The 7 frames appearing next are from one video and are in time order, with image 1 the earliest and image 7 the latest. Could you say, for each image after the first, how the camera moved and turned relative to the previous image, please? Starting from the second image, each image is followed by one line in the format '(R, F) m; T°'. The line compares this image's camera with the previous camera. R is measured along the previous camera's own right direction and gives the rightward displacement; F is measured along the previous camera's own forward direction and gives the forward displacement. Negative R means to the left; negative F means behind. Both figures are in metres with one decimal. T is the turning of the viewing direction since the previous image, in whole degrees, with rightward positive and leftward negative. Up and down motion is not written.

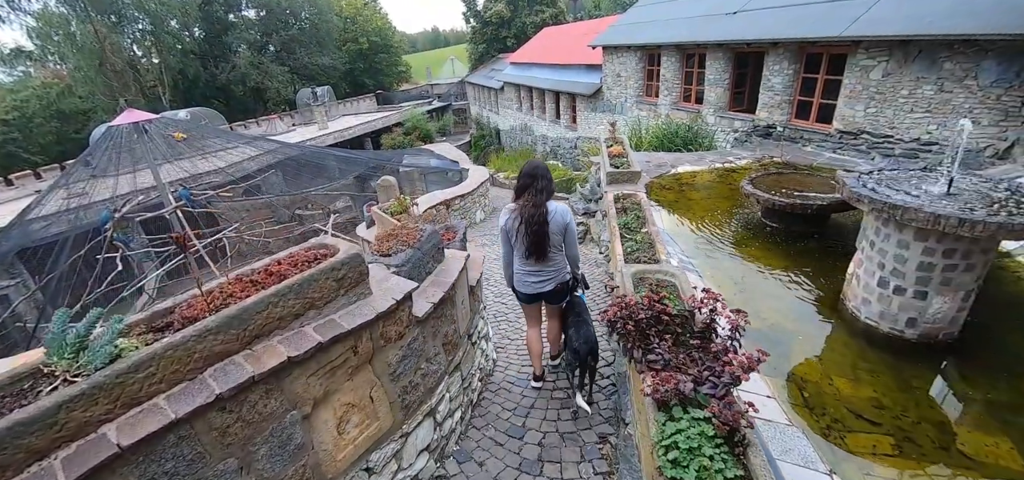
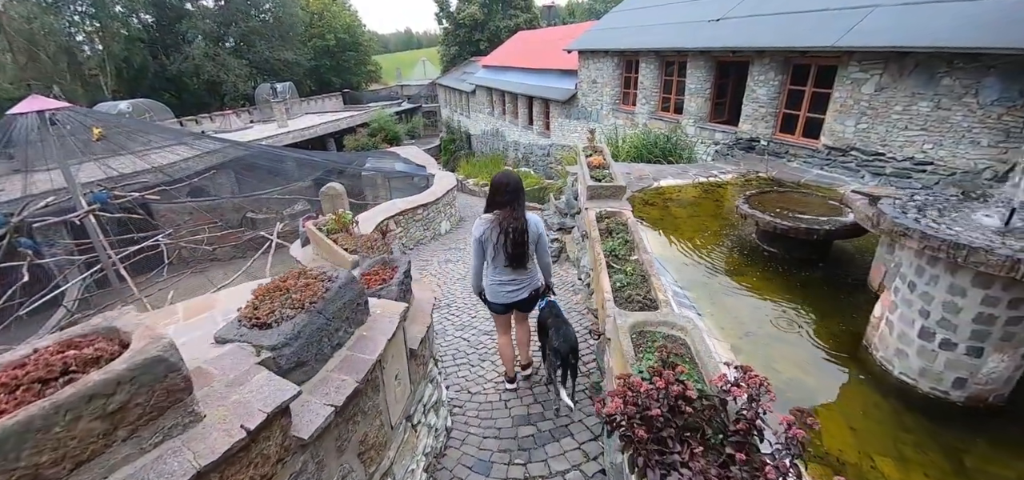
(+0.1, +0.8) m; +4°
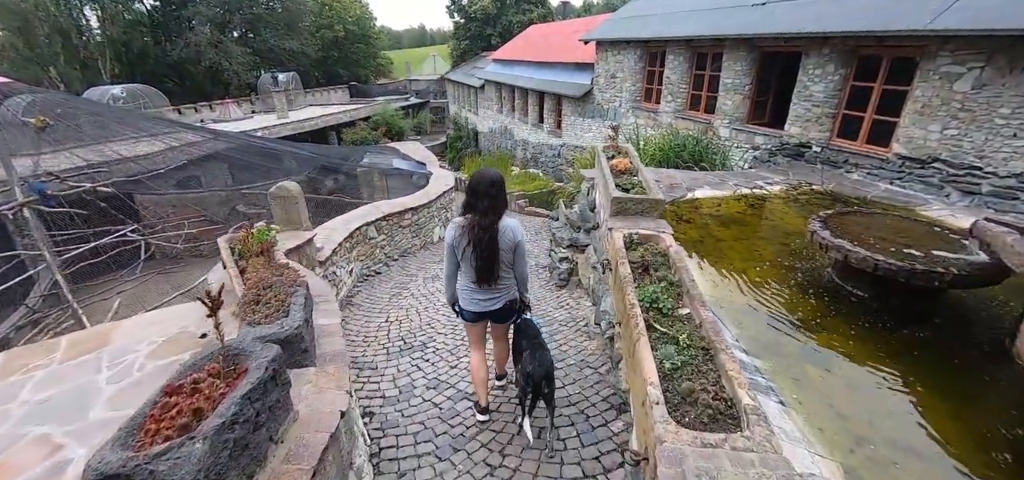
(+0.1, +1.2) m; -1°
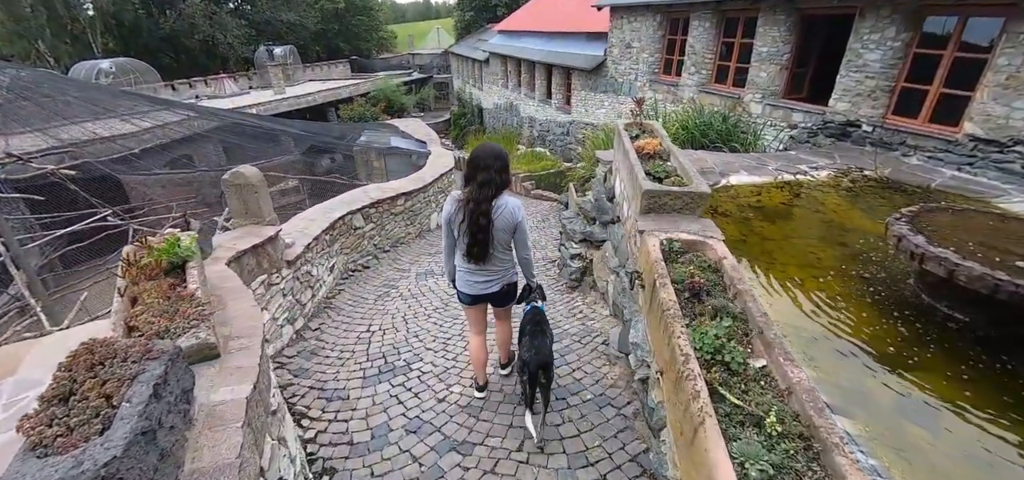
(0.0, +0.7) m; -1°
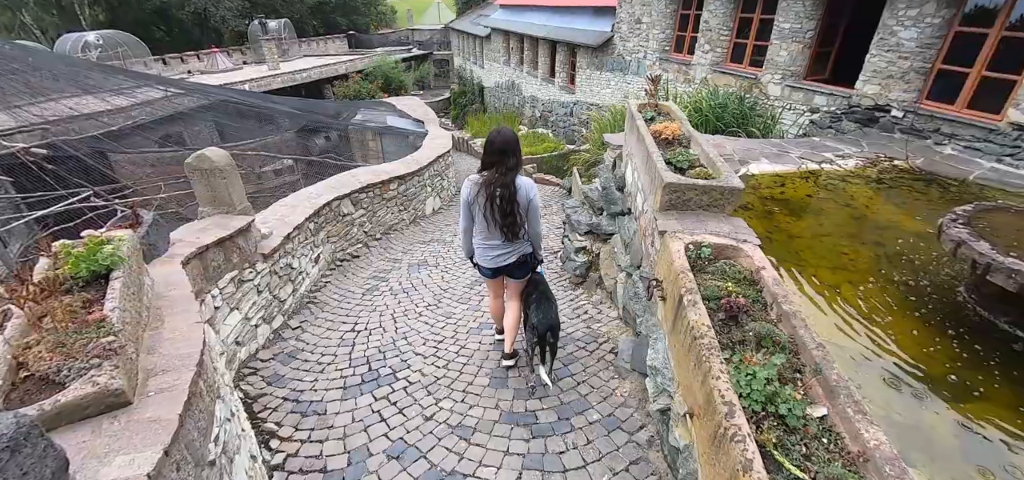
(0.0, +0.4) m; 0°
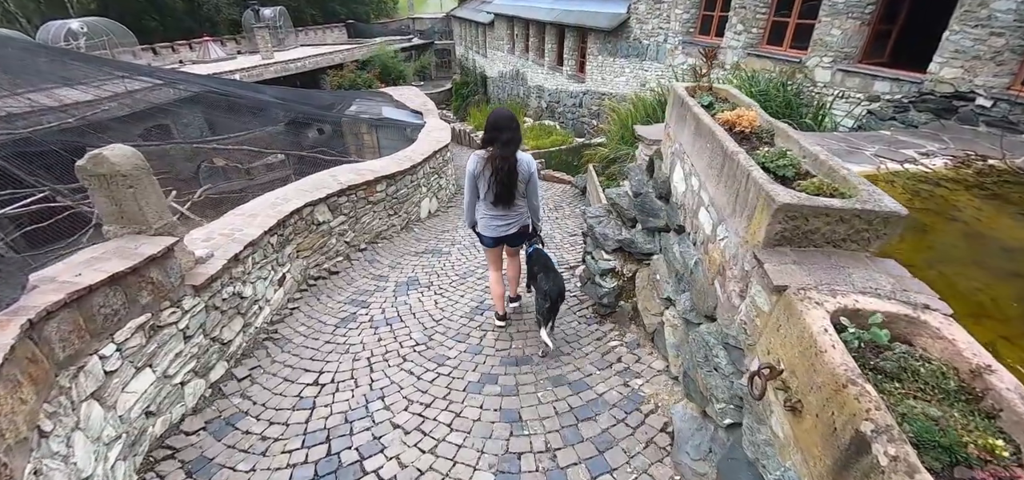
(-0.1, +0.9) m; 0°
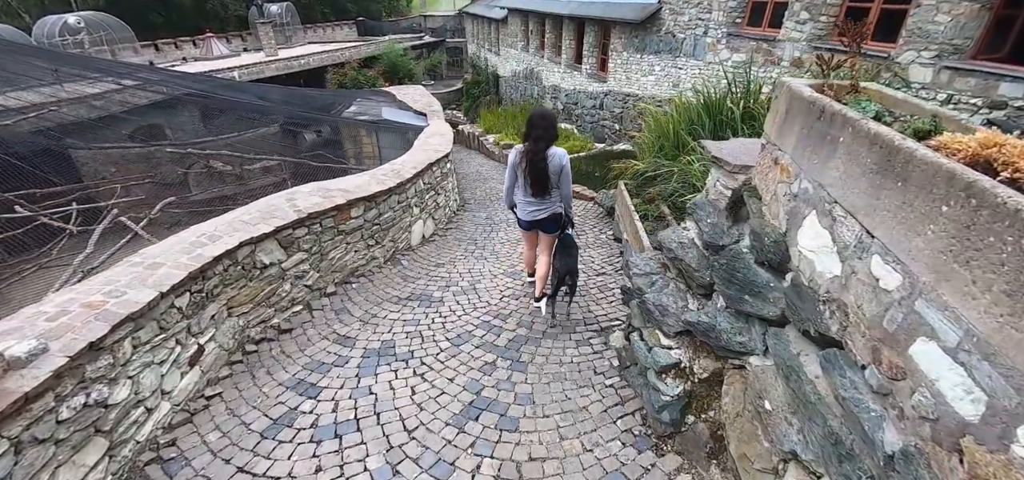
(0.0, +1.1) m; -1°
